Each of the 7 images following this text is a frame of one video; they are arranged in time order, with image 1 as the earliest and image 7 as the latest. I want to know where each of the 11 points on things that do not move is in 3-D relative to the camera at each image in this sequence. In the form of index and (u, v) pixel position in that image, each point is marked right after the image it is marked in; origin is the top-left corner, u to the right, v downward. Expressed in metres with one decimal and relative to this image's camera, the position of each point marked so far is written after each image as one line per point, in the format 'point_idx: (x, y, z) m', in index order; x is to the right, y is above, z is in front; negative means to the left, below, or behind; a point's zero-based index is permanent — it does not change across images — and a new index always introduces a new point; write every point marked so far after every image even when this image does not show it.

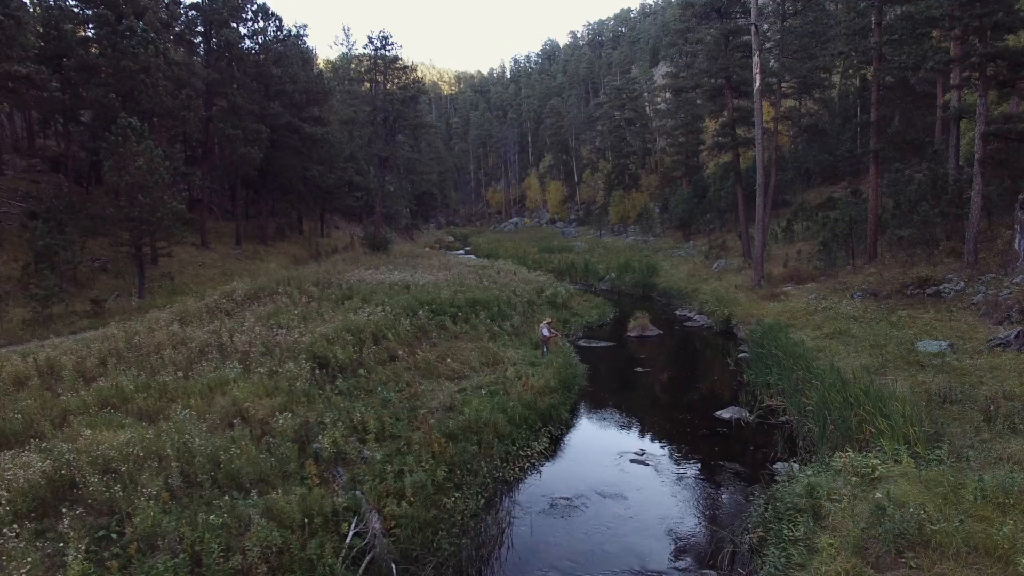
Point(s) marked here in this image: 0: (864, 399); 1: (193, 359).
0: (+5.7, -1.9, +8.9) m
1: (-6.8, -1.5, +11.9) m
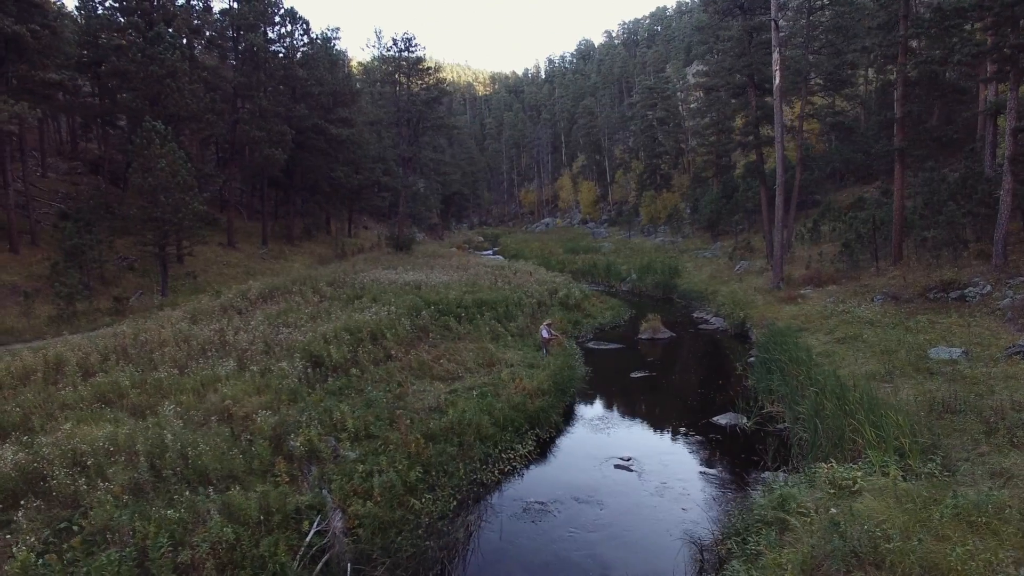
0: (+5.3, -1.9, +8.5) m
1: (-7.0, -1.5, +12.2) m
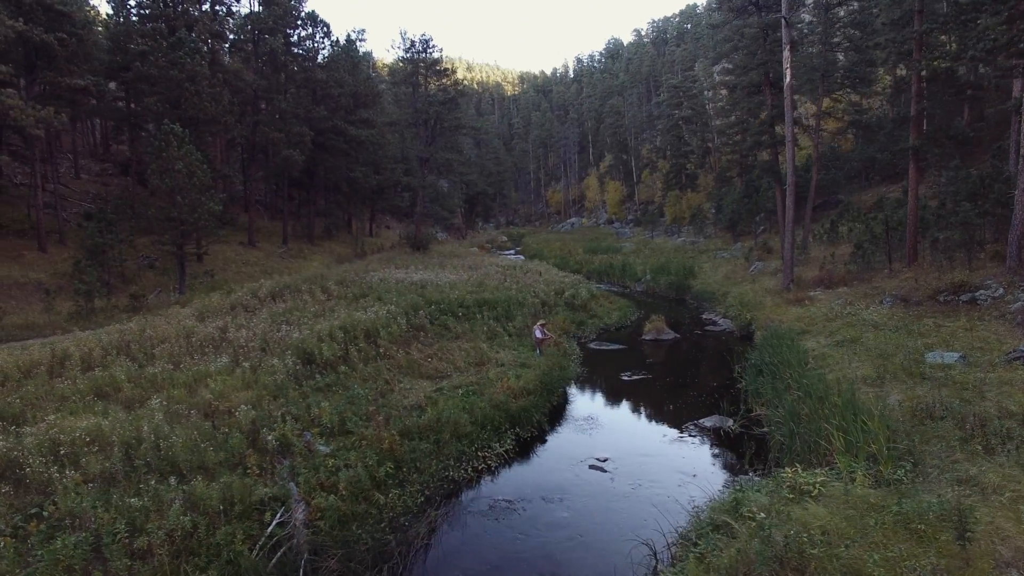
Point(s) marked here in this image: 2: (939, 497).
0: (+4.9, -2.0, +8.3) m
1: (-7.3, -1.4, +12.6) m
2: (+4.3, -2.1, +5.6) m
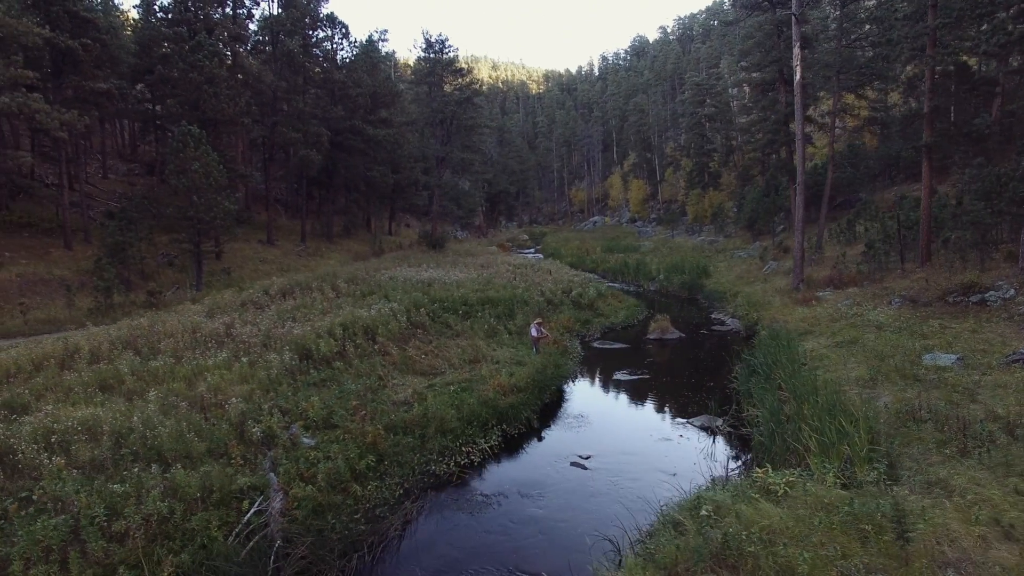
0: (+4.5, -2.0, +8.3) m
1: (-7.4, -1.4, +13.0) m
2: (+3.9, -2.1, +5.6) m
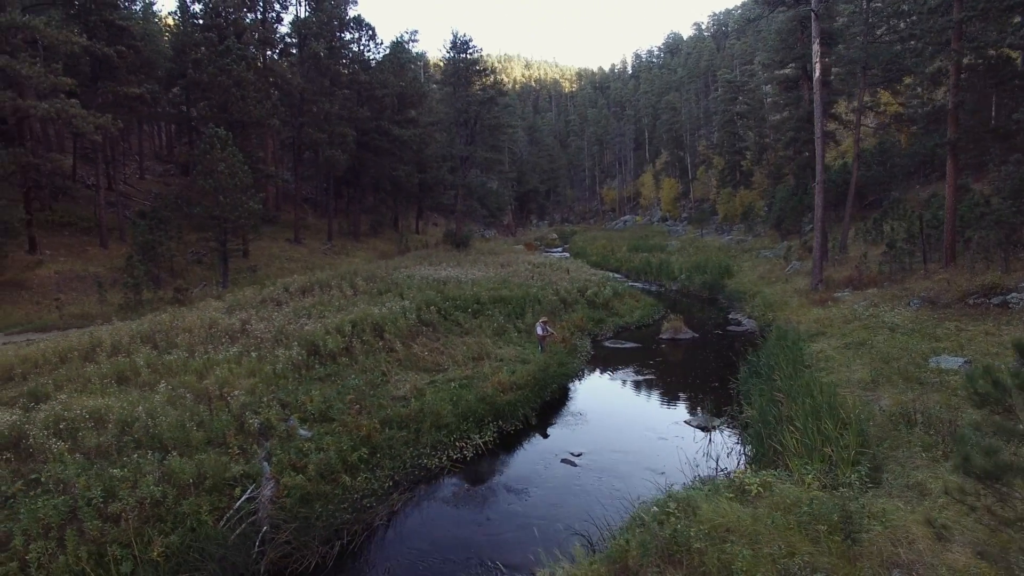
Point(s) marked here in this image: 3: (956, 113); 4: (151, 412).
0: (+4.3, -2.0, +8.2) m
1: (-7.4, -1.3, +13.6) m
2: (+3.5, -2.1, +5.5) m
3: (+15.8, +6.3, +19.7) m
4: (-5.4, -1.9, +8.3) m
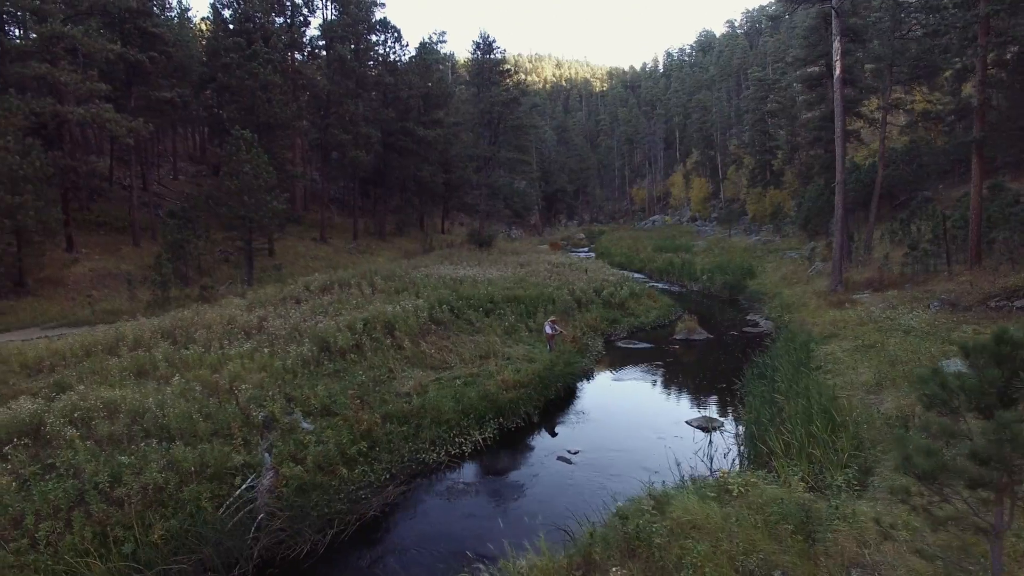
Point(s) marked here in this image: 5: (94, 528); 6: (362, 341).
0: (+4.2, -2.0, +8.2) m
1: (-7.2, -1.2, +14.1) m
2: (+3.3, -2.2, +5.5) m
3: (+16.3, +6.2, +19.1) m
4: (-5.5, -1.8, +8.7) m
5: (-4.7, -2.7, +6.3) m
6: (-3.8, -1.3, +13.9) m
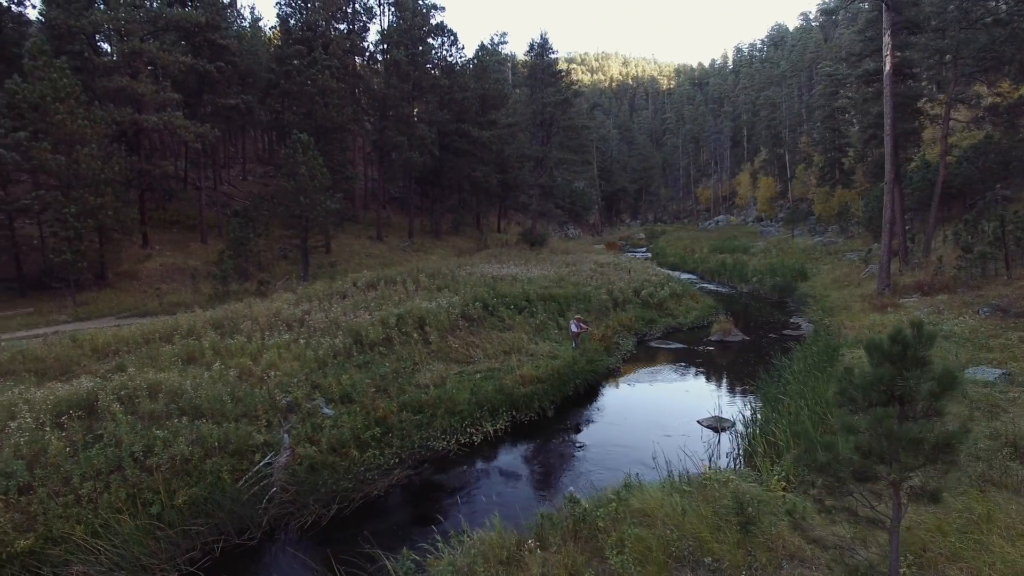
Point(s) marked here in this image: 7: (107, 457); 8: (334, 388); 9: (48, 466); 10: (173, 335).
0: (+4.1, -2.0, +8.1) m
1: (-6.6, -1.1, +15.2) m
2: (+2.9, -2.2, +5.6) m
3: (+17.4, +6.0, +17.7) m
4: (-5.5, -1.7, +9.7) m
5: (-5.0, -2.6, +7.2) m
6: (-3.2, -1.2, +14.7) m
7: (-5.4, -2.3, +7.5) m
8: (-3.5, -2.0, +10.8) m
9: (-6.1, -2.4, +7.3) m
10: (-8.9, -1.2, +14.6) m
